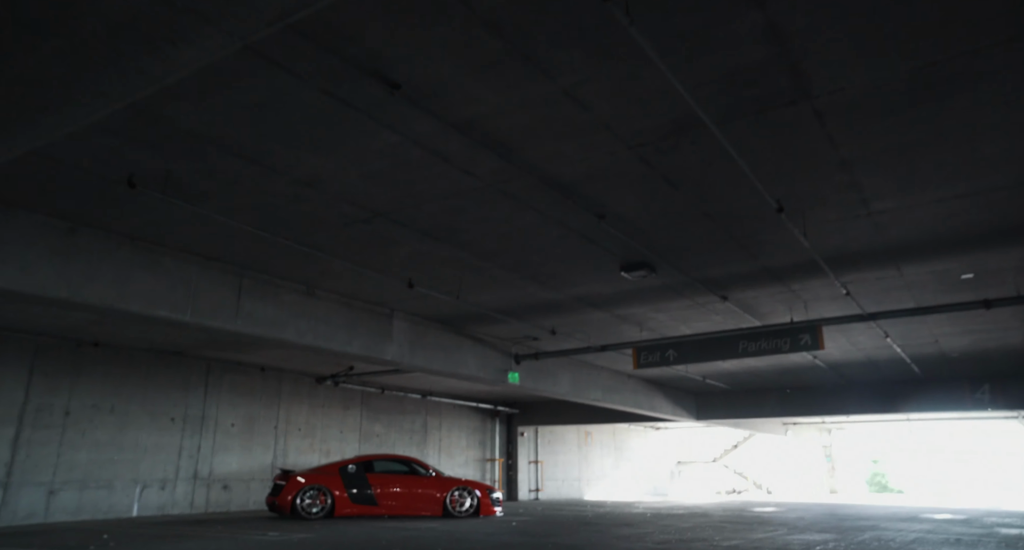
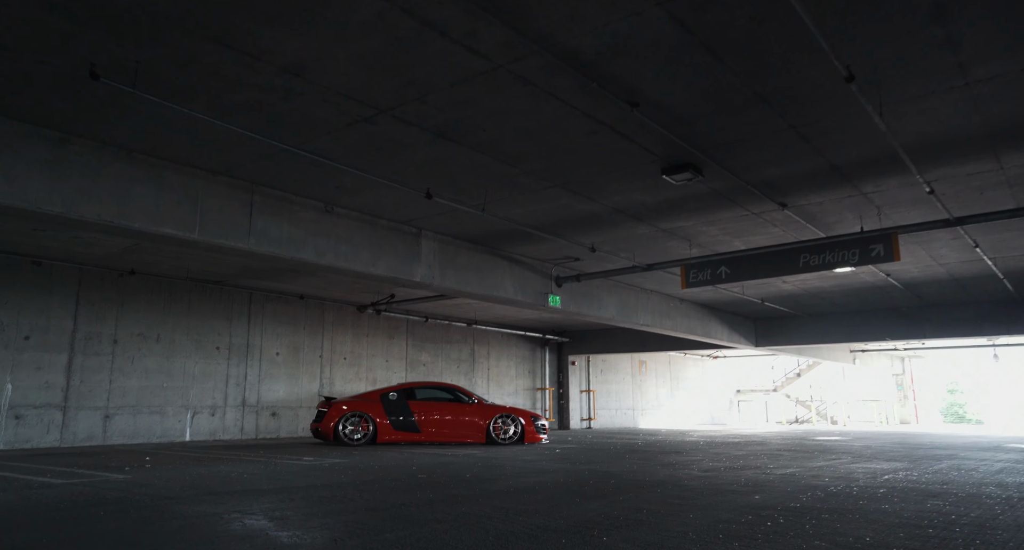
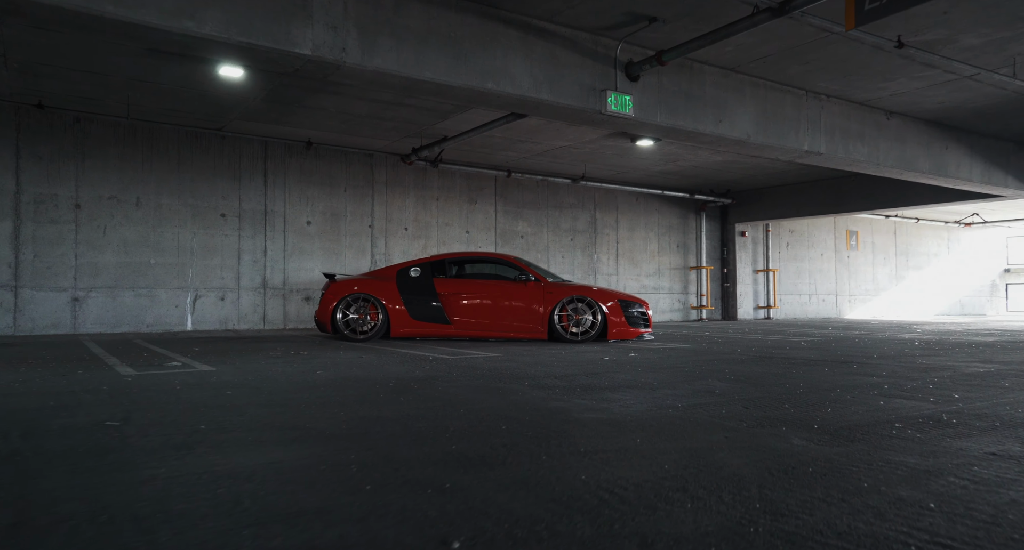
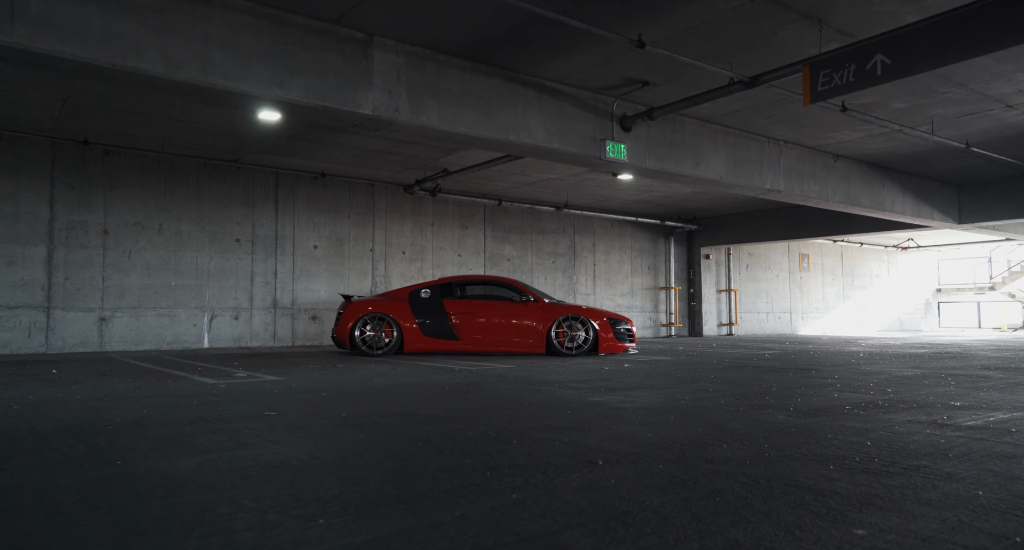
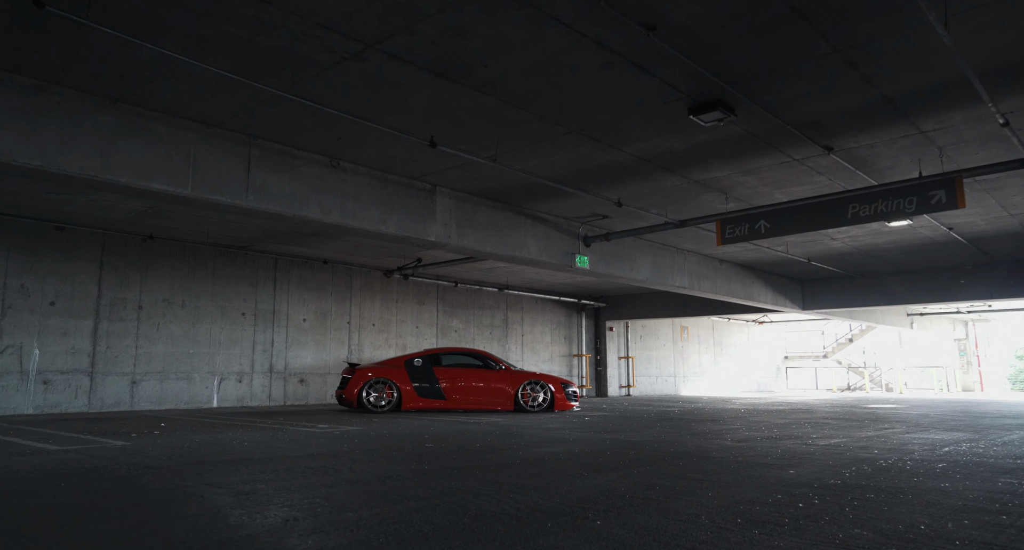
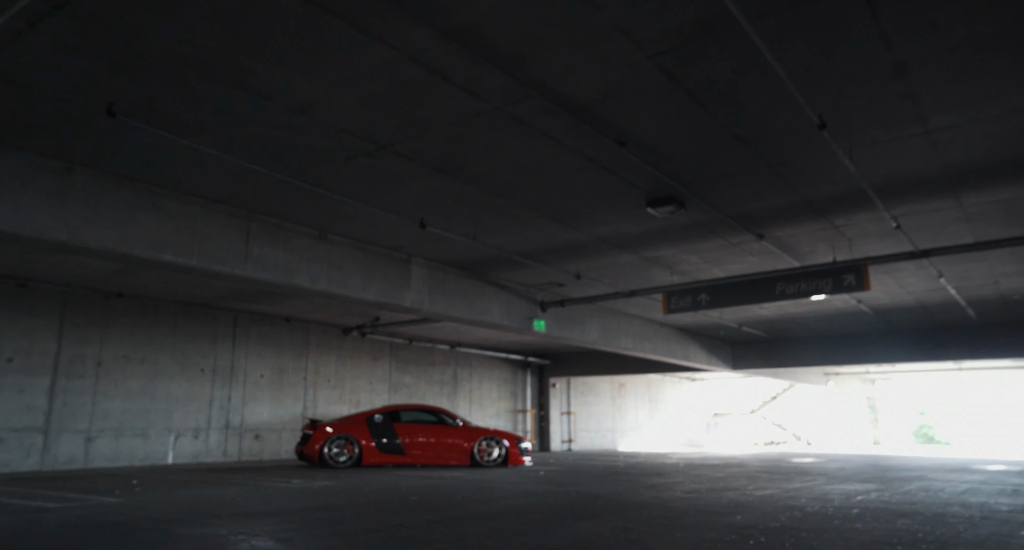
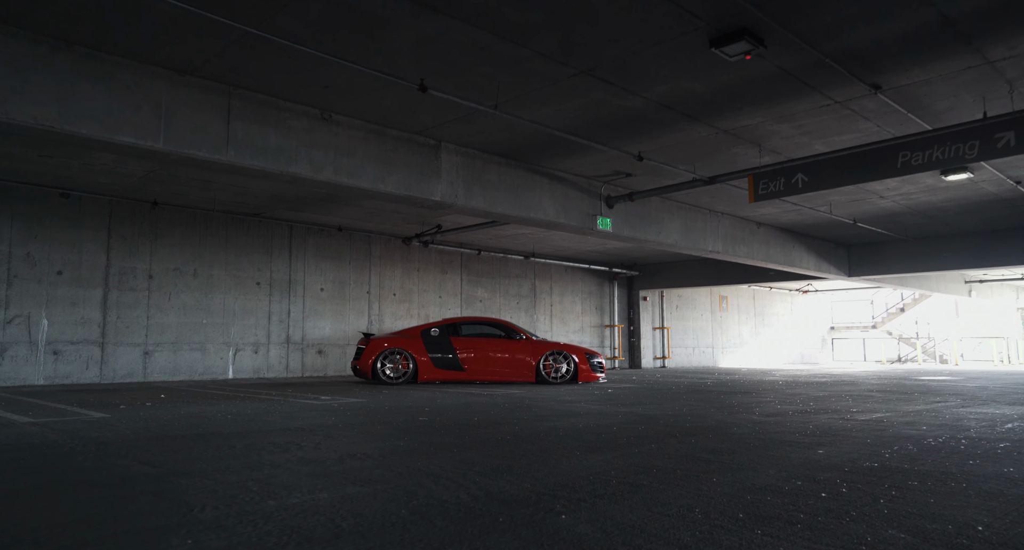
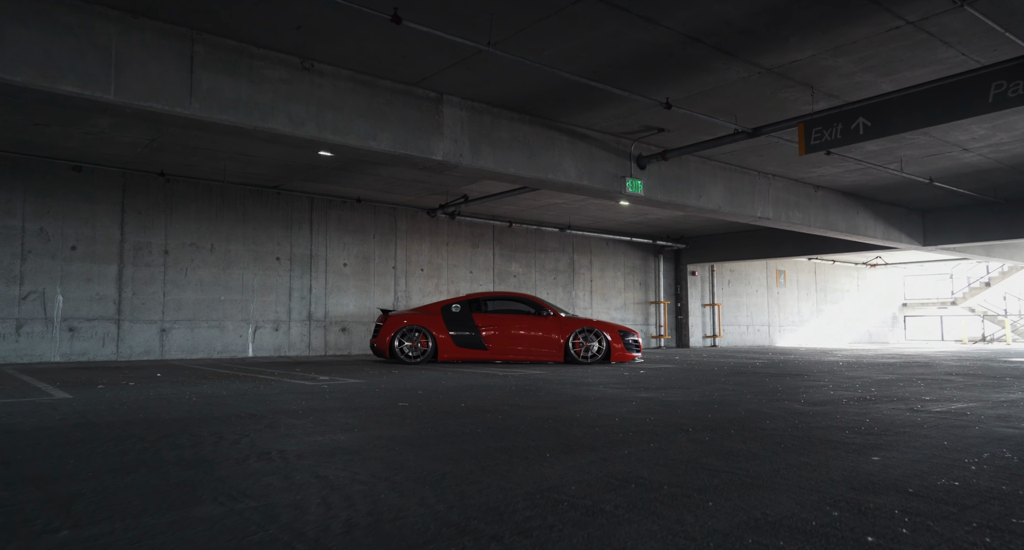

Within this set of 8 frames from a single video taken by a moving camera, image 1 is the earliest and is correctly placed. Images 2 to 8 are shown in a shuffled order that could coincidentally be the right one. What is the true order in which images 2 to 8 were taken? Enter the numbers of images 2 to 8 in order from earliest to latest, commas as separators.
6, 2, 5, 7, 8, 4, 3
